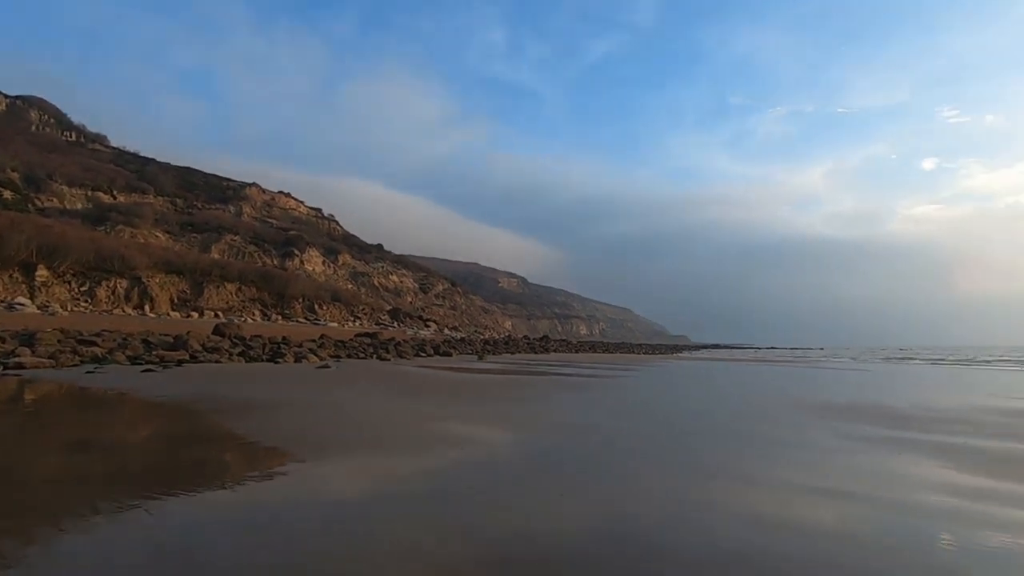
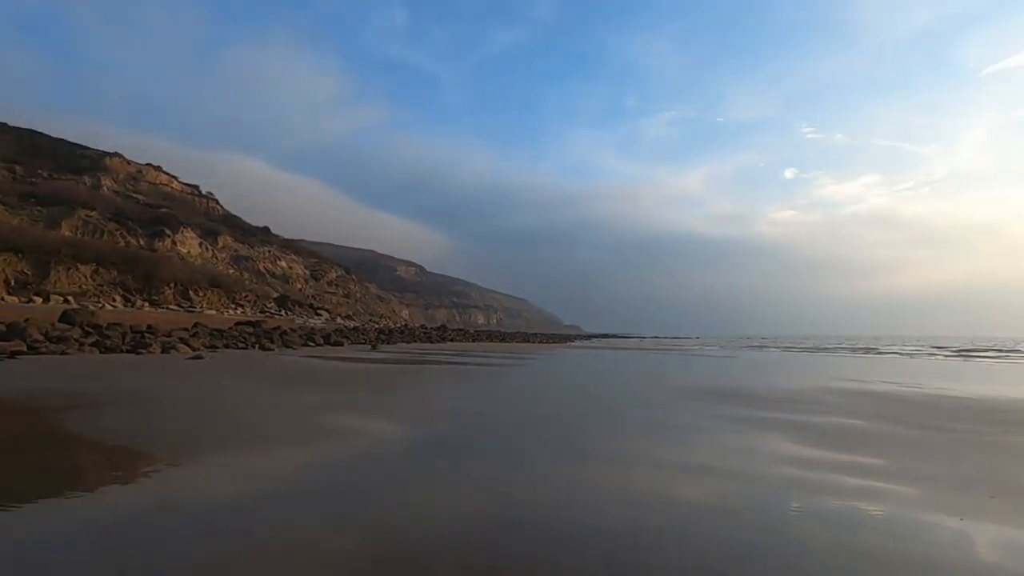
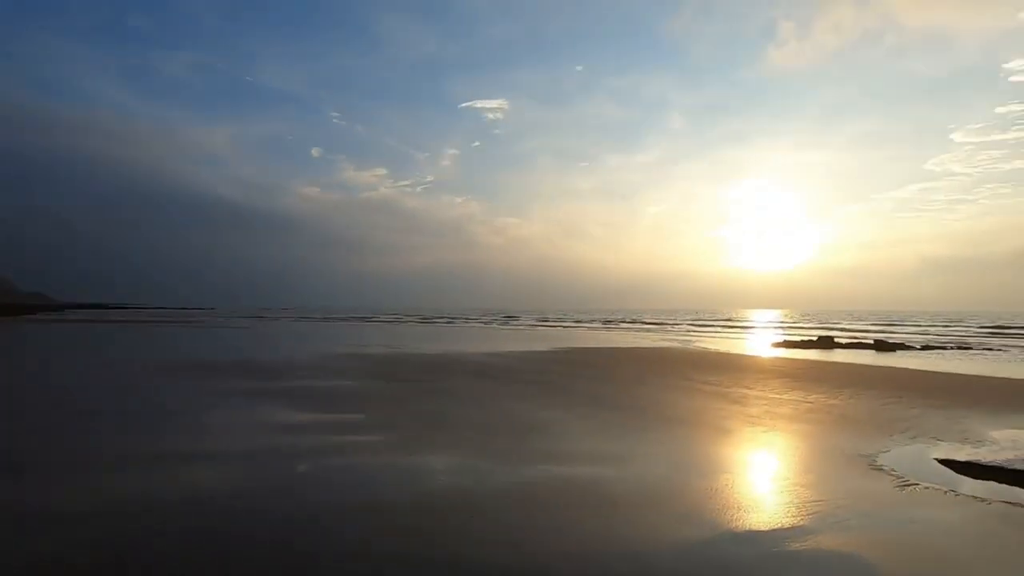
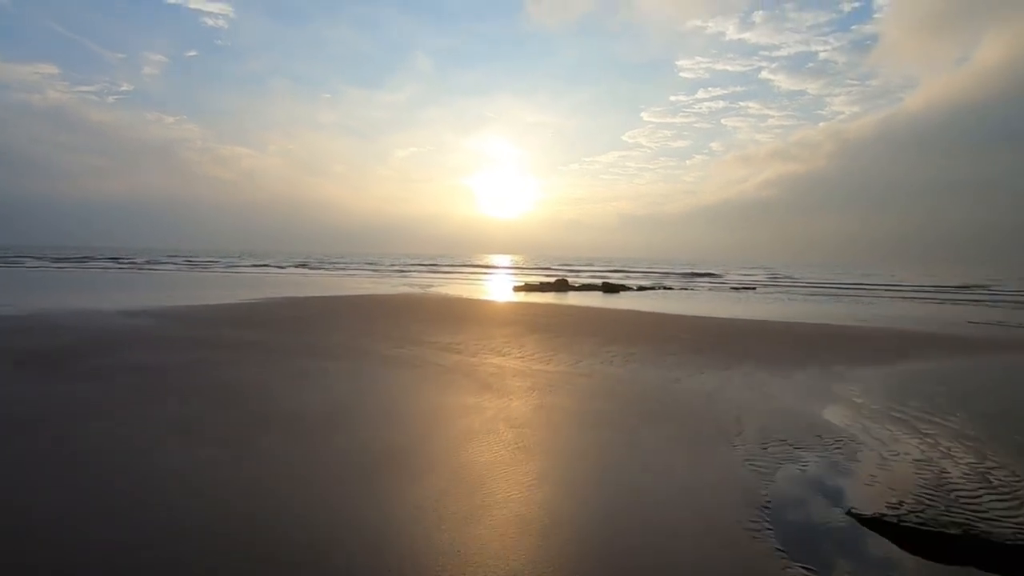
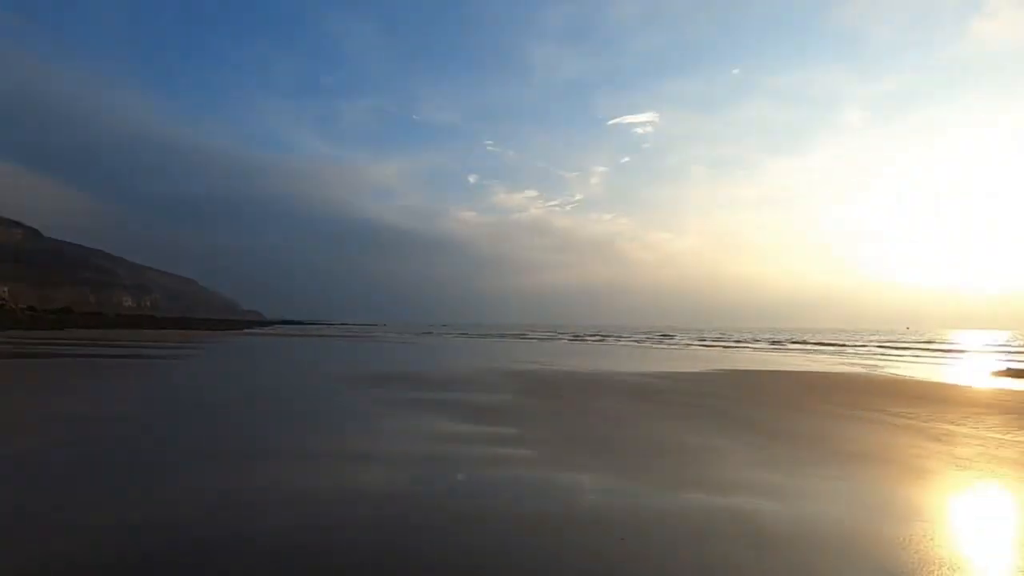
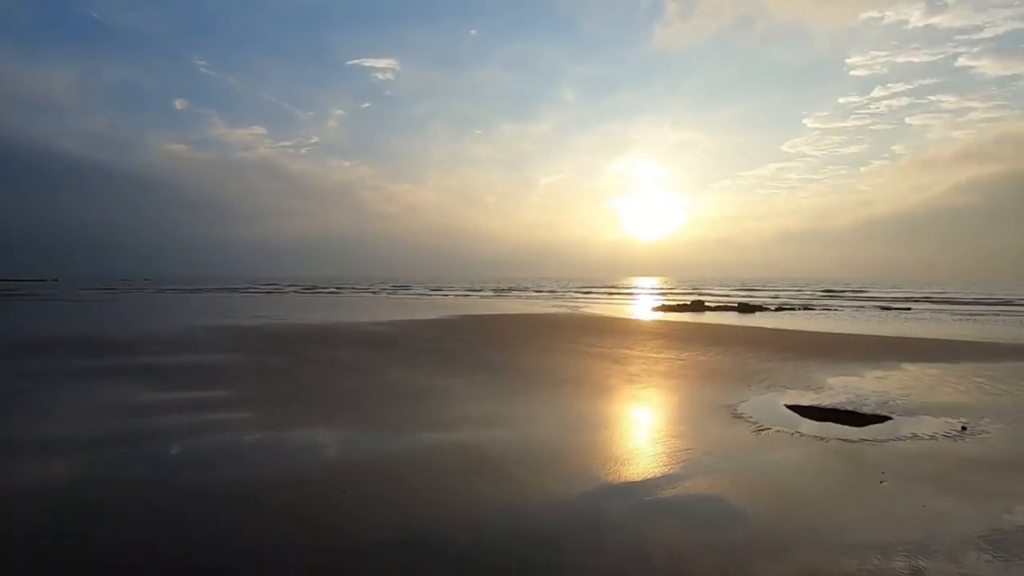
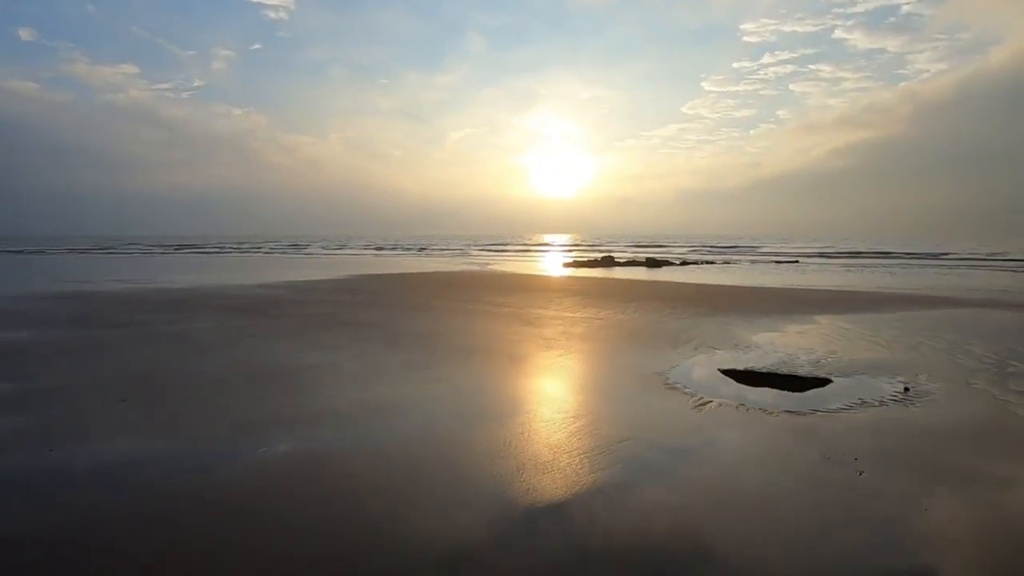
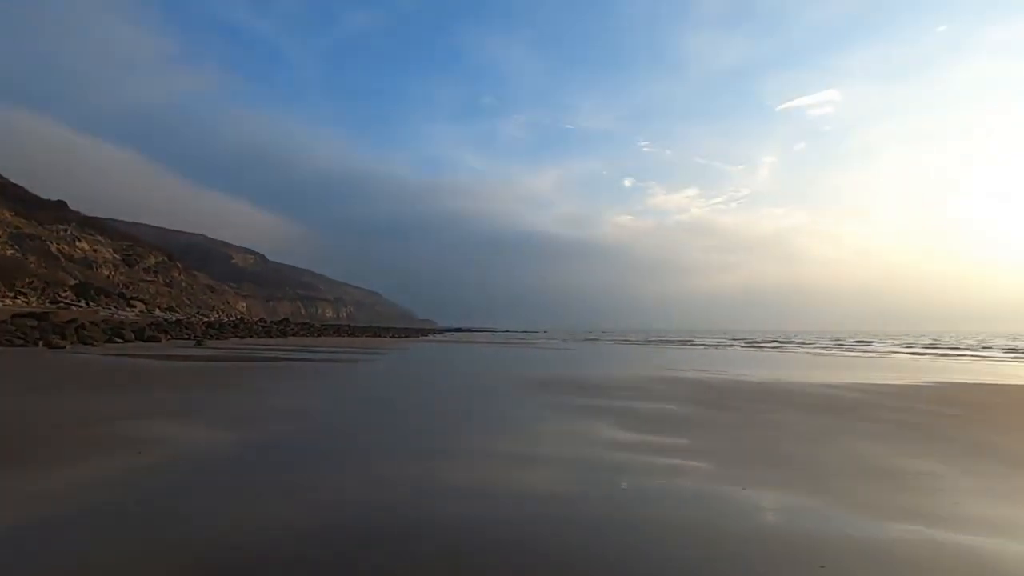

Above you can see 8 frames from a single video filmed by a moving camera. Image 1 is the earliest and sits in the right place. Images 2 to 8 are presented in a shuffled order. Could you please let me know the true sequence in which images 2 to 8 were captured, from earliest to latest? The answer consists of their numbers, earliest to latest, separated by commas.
2, 8, 5, 3, 6, 7, 4
